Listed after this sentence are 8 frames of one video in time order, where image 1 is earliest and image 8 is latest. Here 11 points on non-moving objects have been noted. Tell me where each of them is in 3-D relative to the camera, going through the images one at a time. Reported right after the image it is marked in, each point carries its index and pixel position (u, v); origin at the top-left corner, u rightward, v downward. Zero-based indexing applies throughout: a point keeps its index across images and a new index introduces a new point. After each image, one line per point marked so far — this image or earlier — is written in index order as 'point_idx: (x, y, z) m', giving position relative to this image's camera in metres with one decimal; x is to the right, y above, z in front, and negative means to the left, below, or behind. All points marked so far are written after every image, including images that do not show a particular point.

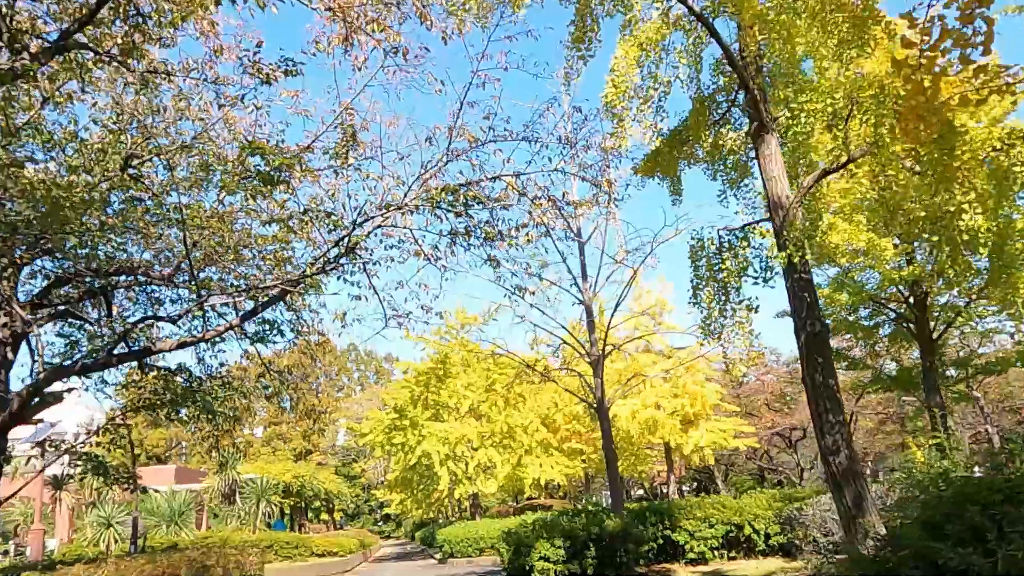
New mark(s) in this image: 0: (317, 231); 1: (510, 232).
0: (-1.9, +0.5, +7.3) m
1: (0.0, +0.7, +8.4) m
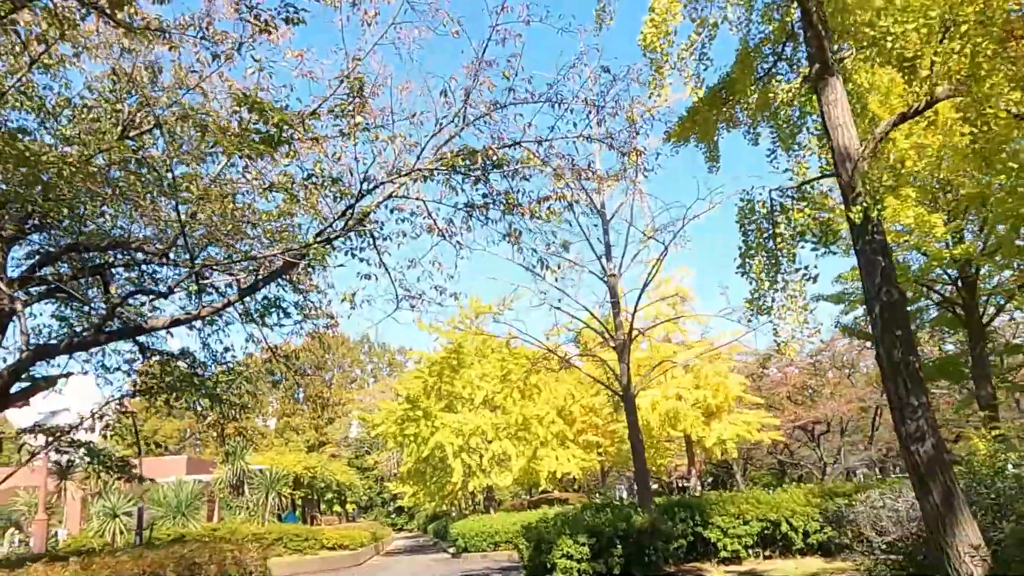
0: (-1.7, +0.8, +6.8) m
1: (+0.2, +0.9, +7.8) m
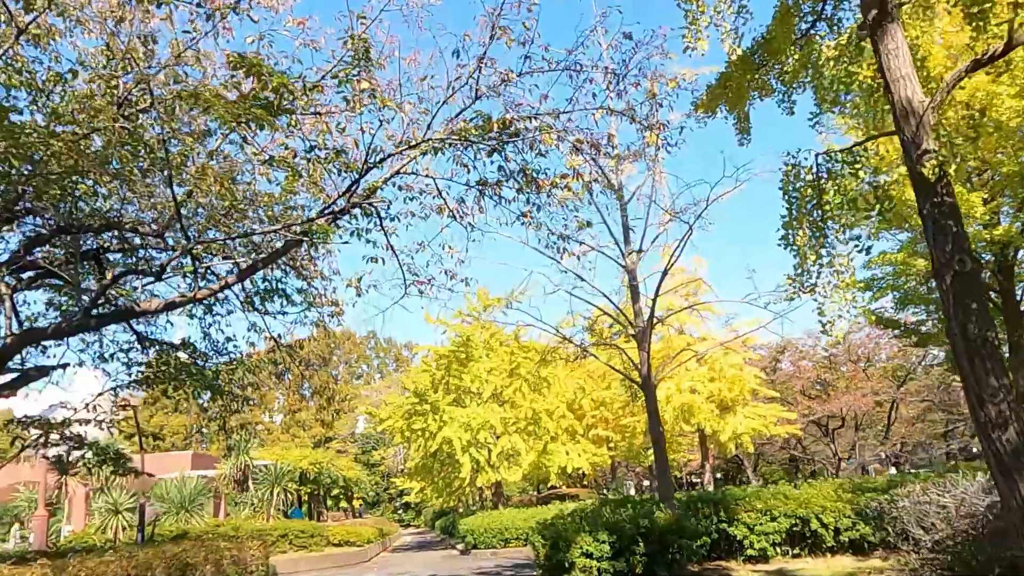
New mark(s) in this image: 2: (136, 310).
0: (-1.6, +0.9, +6.3) m
1: (+0.3, +1.0, +7.4) m
2: (-3.1, -0.2, +6.3) m
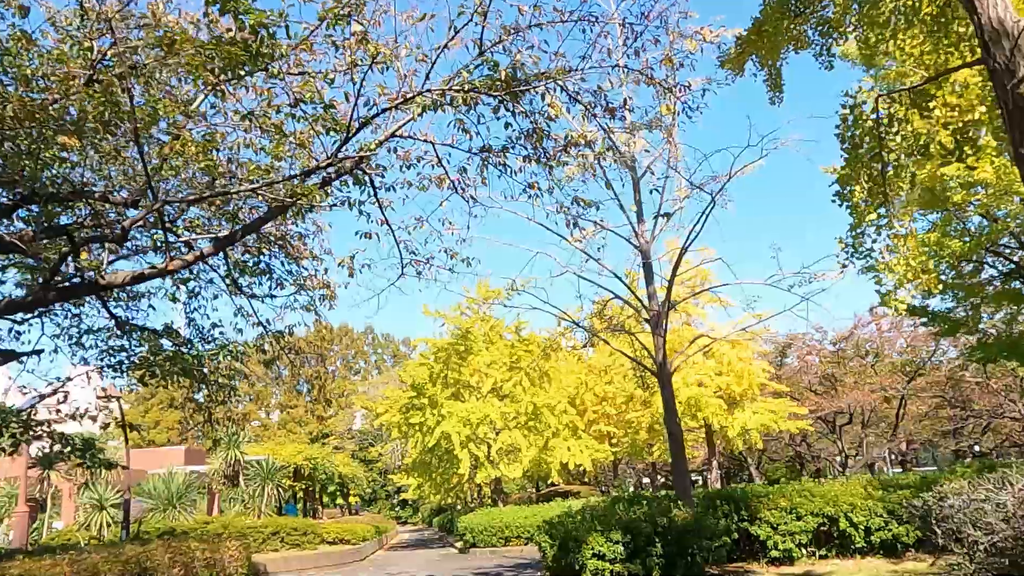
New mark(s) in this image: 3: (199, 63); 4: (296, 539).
0: (-1.5, +1.1, +5.7) m
1: (+0.4, +1.2, +6.8) m
2: (-3.0, 0.0, +5.7) m
3: (-2.2, +1.6, +5.4) m
4: (-5.4, -6.3, +19.2) m
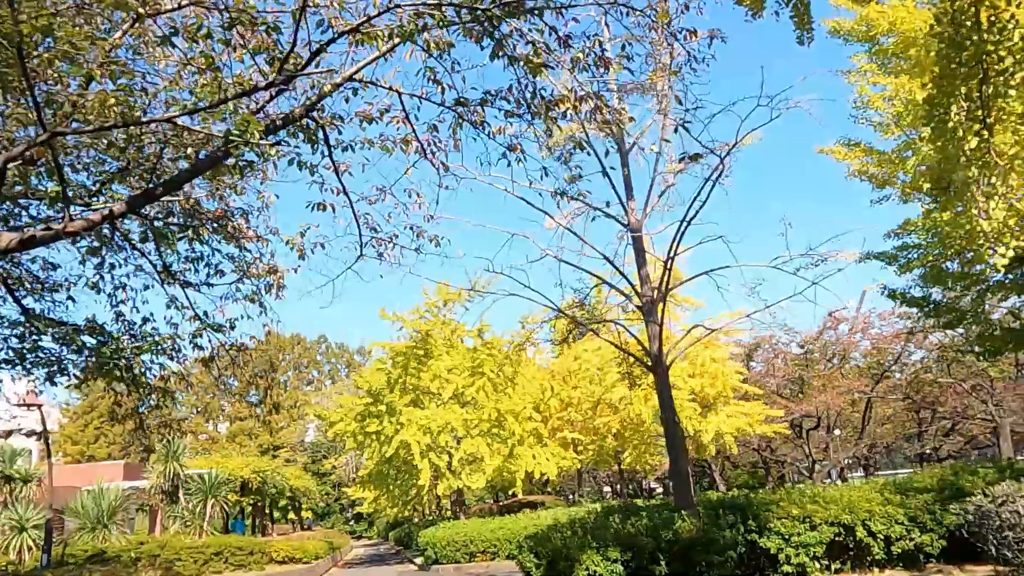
0: (-1.6, +1.3, +4.7) m
1: (+0.2, +1.4, +5.9) m
2: (-3.1, +0.2, +4.6) m
3: (-2.3, +1.8, +4.3) m
4: (-6.3, -6.3, +17.8) m
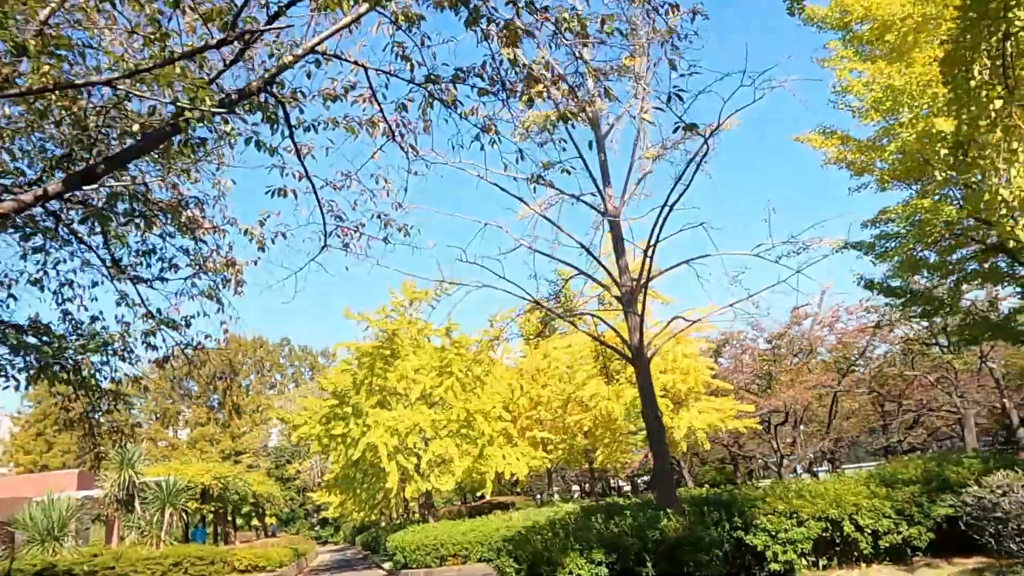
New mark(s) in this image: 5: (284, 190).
0: (-1.7, +1.4, +4.3) m
1: (0.0, +1.5, +5.6) m
2: (-3.3, +0.3, +4.1) m
3: (-2.4, +1.8, +3.9) m
4: (-6.9, -6.3, +17.2) m
5: (-1.7, +0.7, +5.8) m
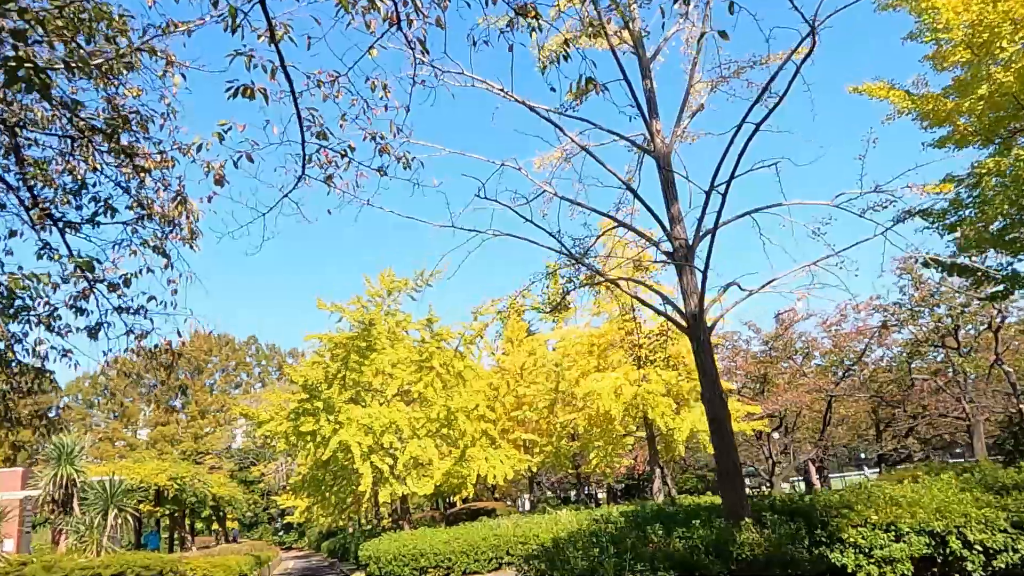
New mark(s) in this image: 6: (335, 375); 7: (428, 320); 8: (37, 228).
0: (-1.4, +1.8, +2.9) m
1: (+0.3, +1.8, +4.2) m
2: (-3.0, +0.7, +2.6) m
3: (-2.1, +2.3, +2.5) m
4: (-7.3, -5.9, +15.5) m
5: (-1.5, +1.1, +4.4) m
6: (-4.3, -2.1, +18.3) m
7: (-2.1, -0.8, +18.8) m
8: (-3.8, +0.5, +6.2) m
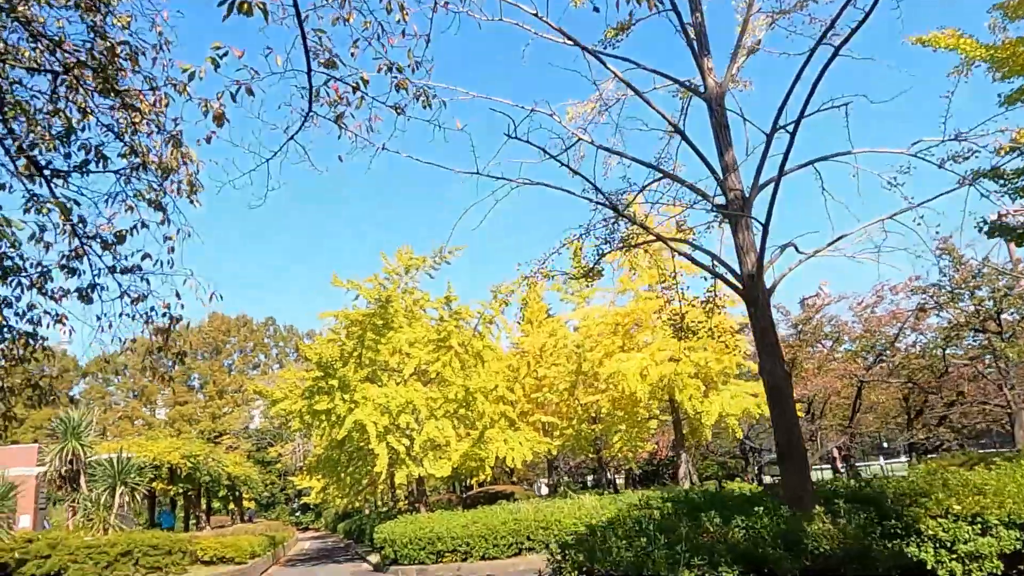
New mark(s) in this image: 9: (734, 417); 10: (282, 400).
0: (-1.3, +2.0, +2.3) m
1: (+0.5, +2.1, +3.6) m
2: (-2.8, +0.9, +2.1) m
3: (-1.9, +2.5, +1.9) m
4: (-6.9, -5.3, +15.2) m
5: (-1.3, +1.4, +3.8) m
6: (-3.8, -1.6, +17.9) m
7: (-1.6, -0.2, +18.2) m
8: (-3.6, +0.8, +5.6) m
9: (+4.3, -2.5, +14.7) m
10: (-5.9, -2.9, +19.8) m
